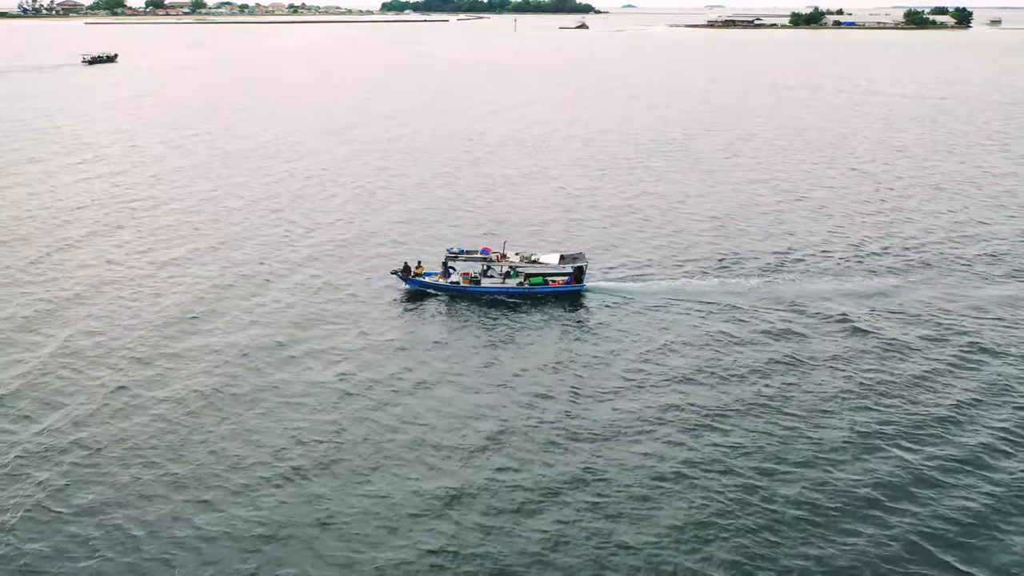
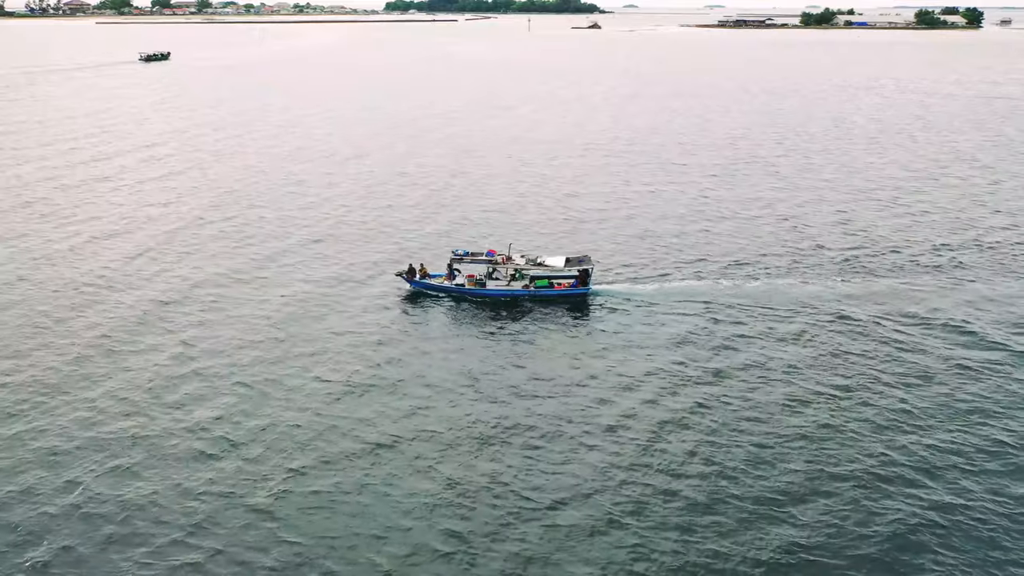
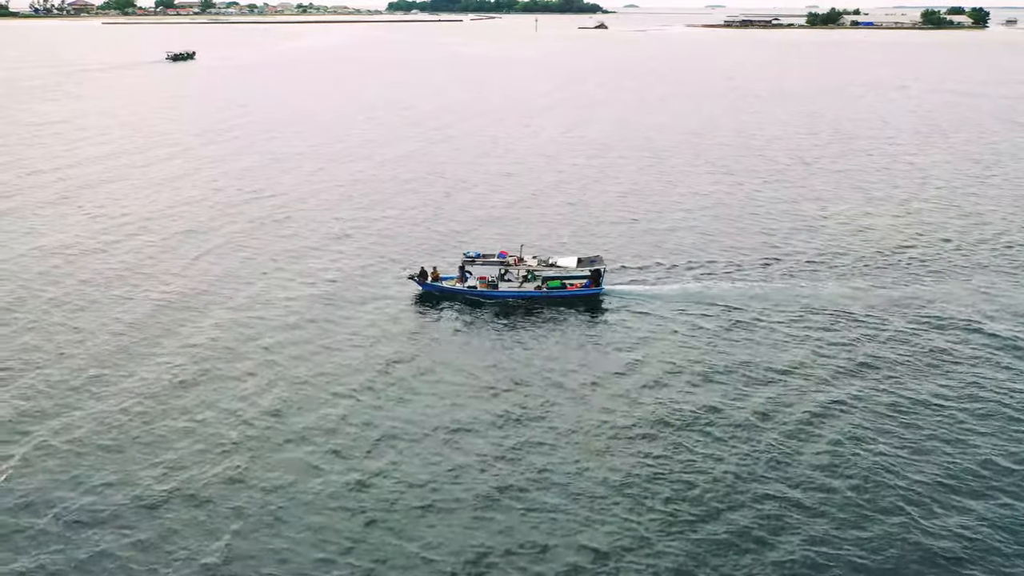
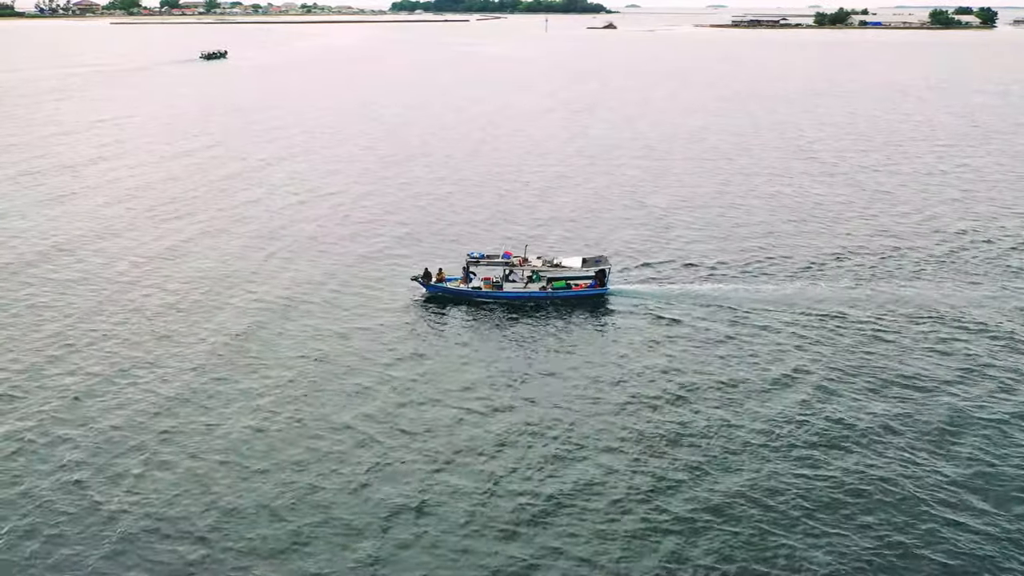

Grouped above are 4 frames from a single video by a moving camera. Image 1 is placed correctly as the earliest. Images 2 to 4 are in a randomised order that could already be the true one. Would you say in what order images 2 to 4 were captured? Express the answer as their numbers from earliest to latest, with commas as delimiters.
2, 3, 4
